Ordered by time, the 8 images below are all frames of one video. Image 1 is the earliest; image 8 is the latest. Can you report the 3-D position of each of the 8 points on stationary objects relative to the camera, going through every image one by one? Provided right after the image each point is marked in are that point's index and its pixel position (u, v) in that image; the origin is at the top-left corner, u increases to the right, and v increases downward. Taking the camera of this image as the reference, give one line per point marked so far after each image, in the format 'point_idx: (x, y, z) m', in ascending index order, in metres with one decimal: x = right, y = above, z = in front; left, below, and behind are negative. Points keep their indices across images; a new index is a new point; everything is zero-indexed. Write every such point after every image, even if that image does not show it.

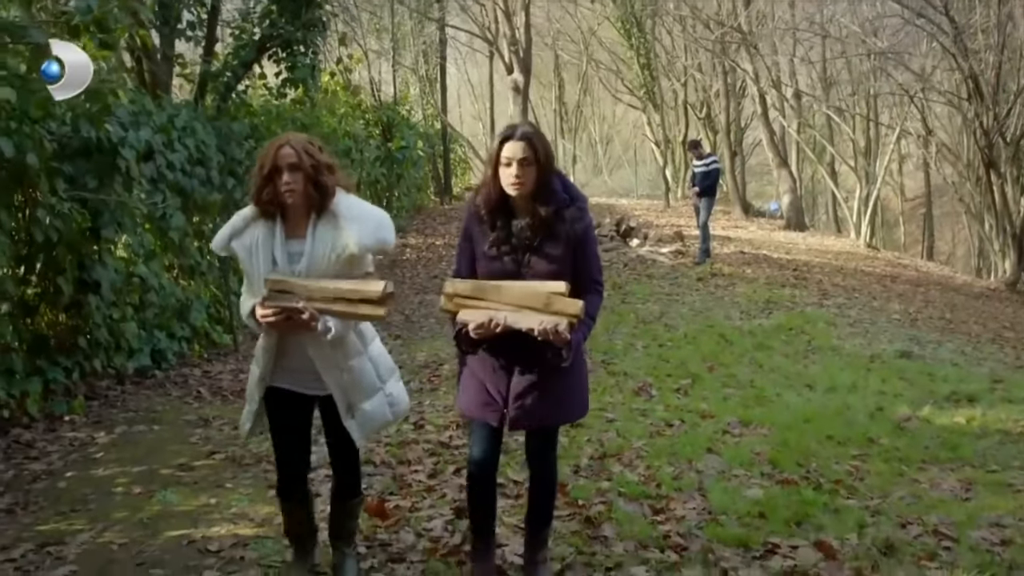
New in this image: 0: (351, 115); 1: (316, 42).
0: (-2.3, +2.5, +16.1) m
1: (-2.2, +2.7, +12.5) m
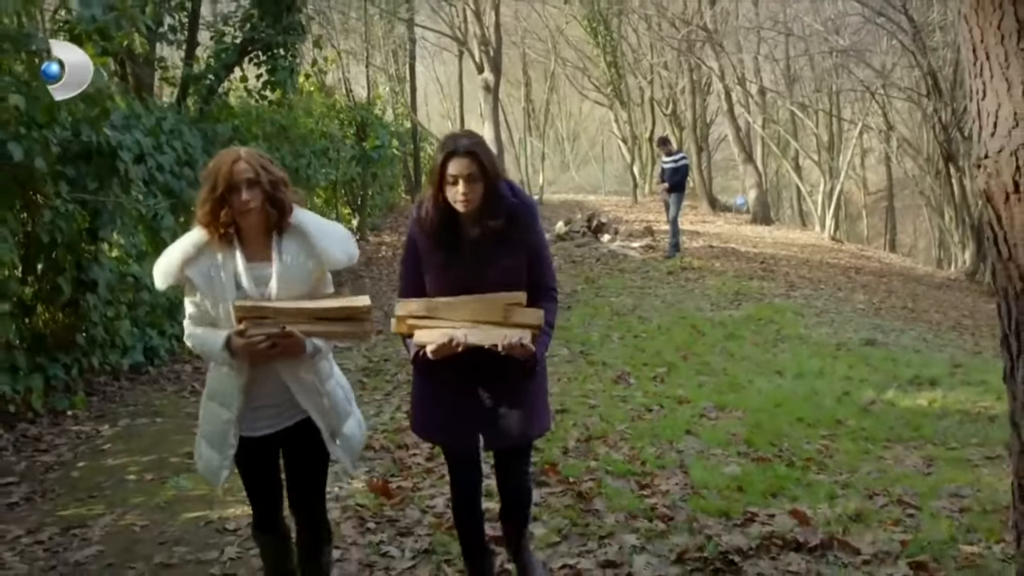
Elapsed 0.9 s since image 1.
0: (-2.7, +2.5, +16.4) m
1: (-2.5, +2.8, +12.8) m
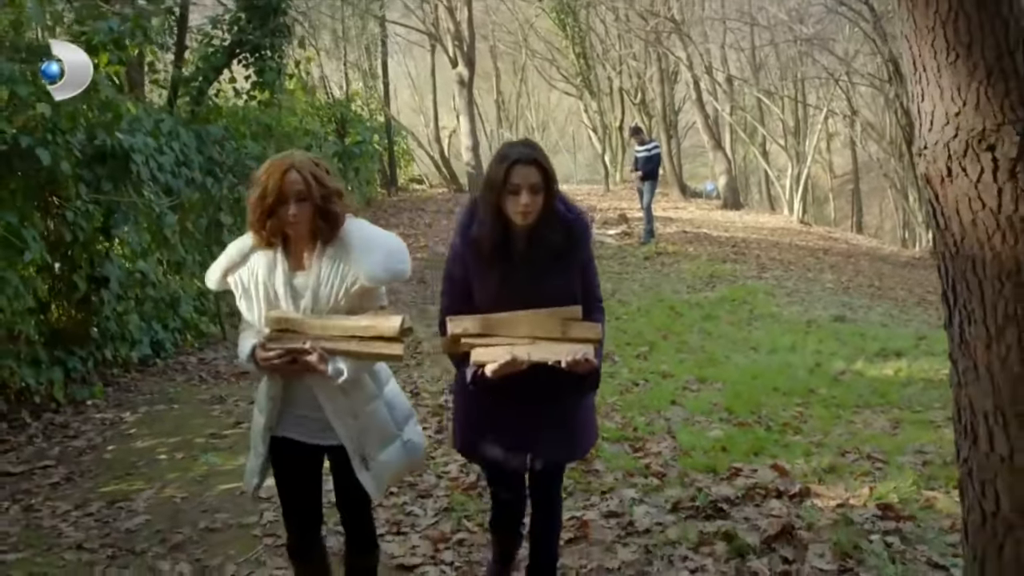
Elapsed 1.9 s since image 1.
0: (-3.0, +2.6, +16.8) m
1: (-2.7, +2.9, +13.2) m
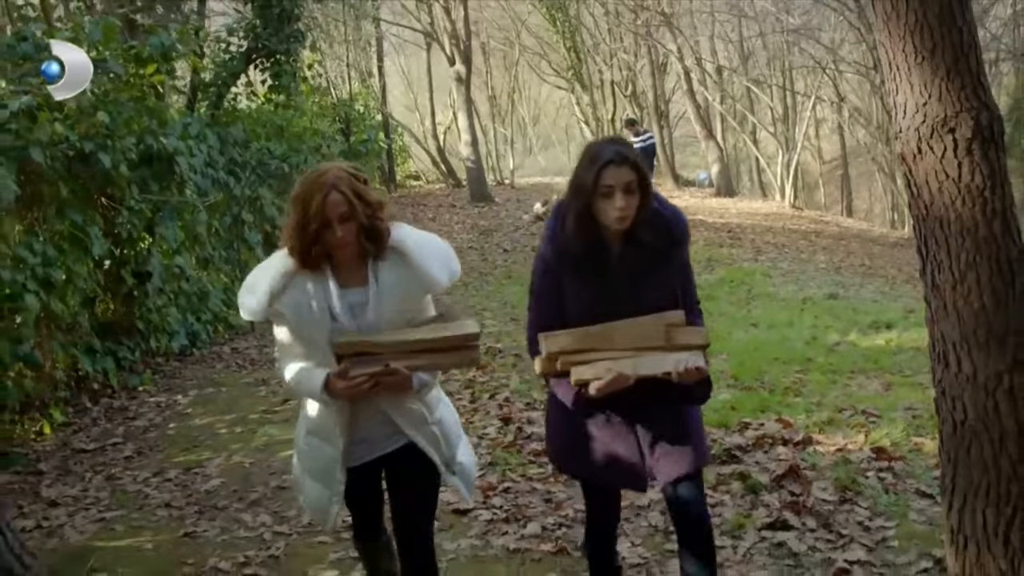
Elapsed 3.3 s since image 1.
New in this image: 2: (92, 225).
0: (-3.0, +2.7, +17.4) m
1: (-2.7, +2.9, +13.9) m
2: (-2.9, +0.4, +7.7) m
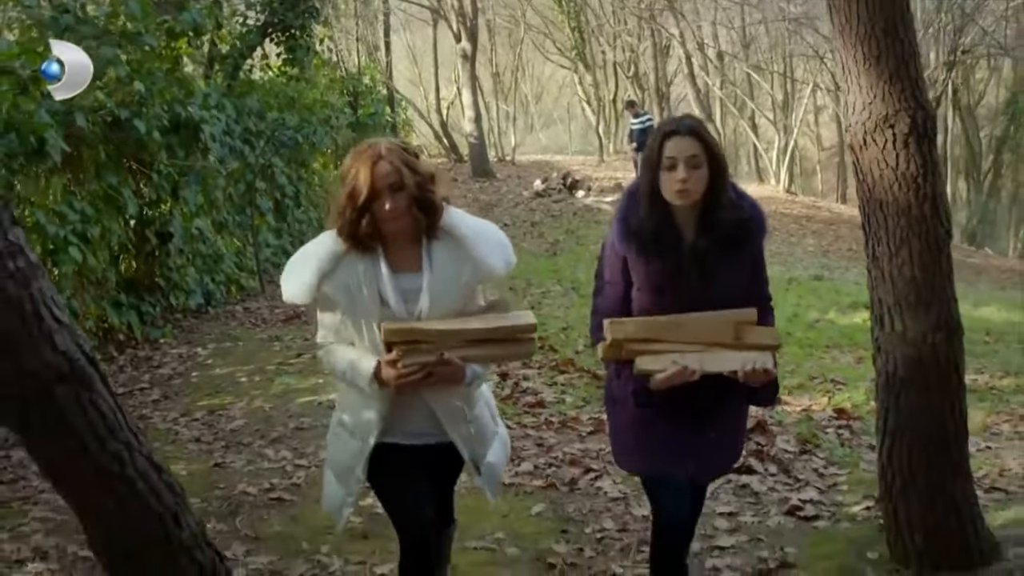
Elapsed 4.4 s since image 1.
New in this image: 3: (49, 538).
0: (-2.9, +3.2, +18.0) m
1: (-2.6, +3.4, +14.4) m
2: (-2.9, +0.7, +8.3) m
3: (-2.0, -1.1, +4.8) m
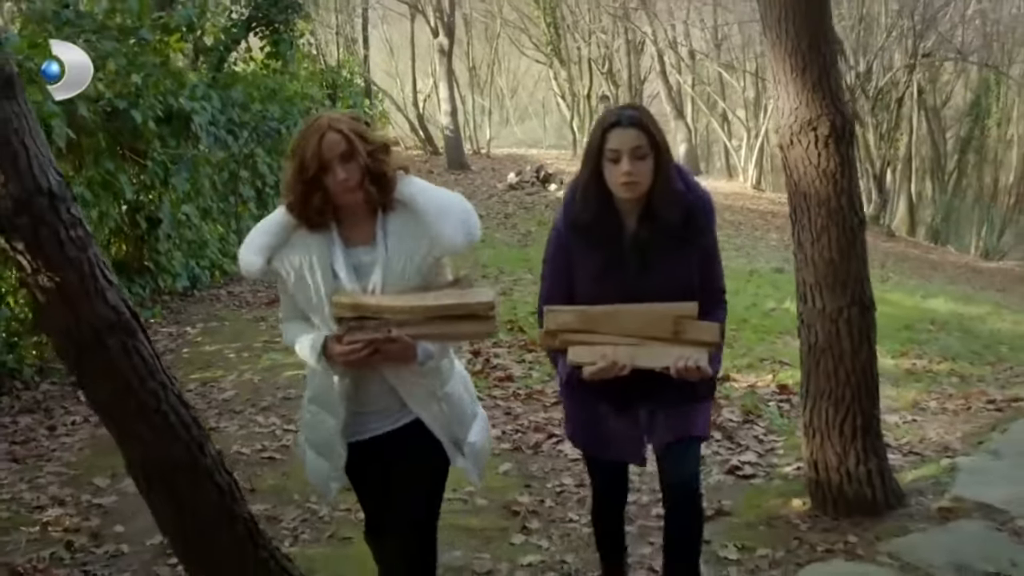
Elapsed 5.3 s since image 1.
0: (-3.3, +3.4, +18.4) m
1: (-2.9, +3.6, +14.9) m
2: (-3.1, +0.9, +8.8) m
3: (-2.1, -0.9, +5.3) m
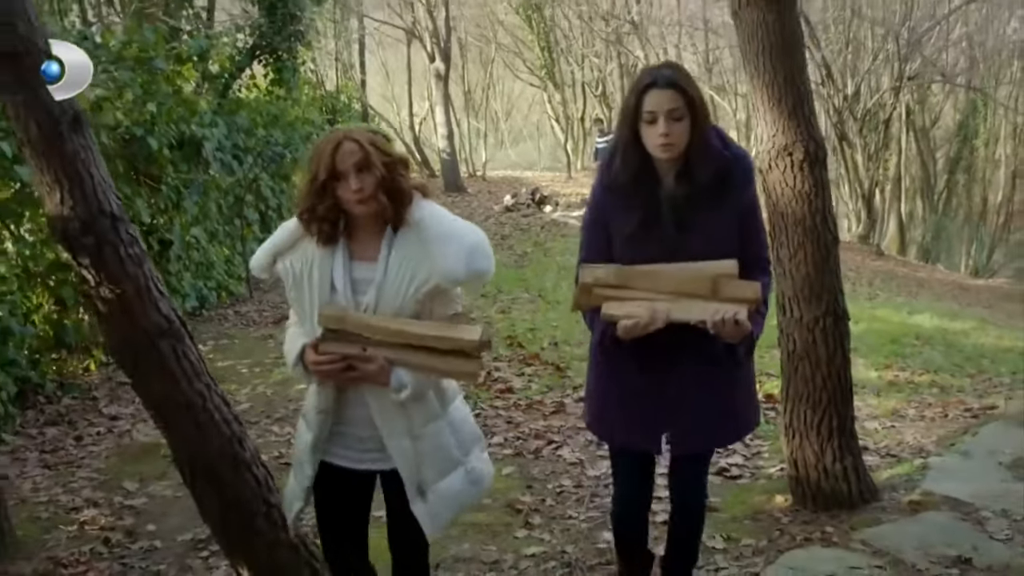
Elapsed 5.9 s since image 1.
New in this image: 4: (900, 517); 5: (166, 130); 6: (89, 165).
0: (-3.4, +3.1, +18.9) m
1: (-3.0, +3.3, +15.3) m
2: (-3.1, +0.7, +9.2) m
3: (-2.1, -1.0, +5.7) m
4: (+1.7, -1.0, +4.8) m
5: (-2.9, +1.3, +9.4) m
6: (-1.3, +0.4, +3.4) m
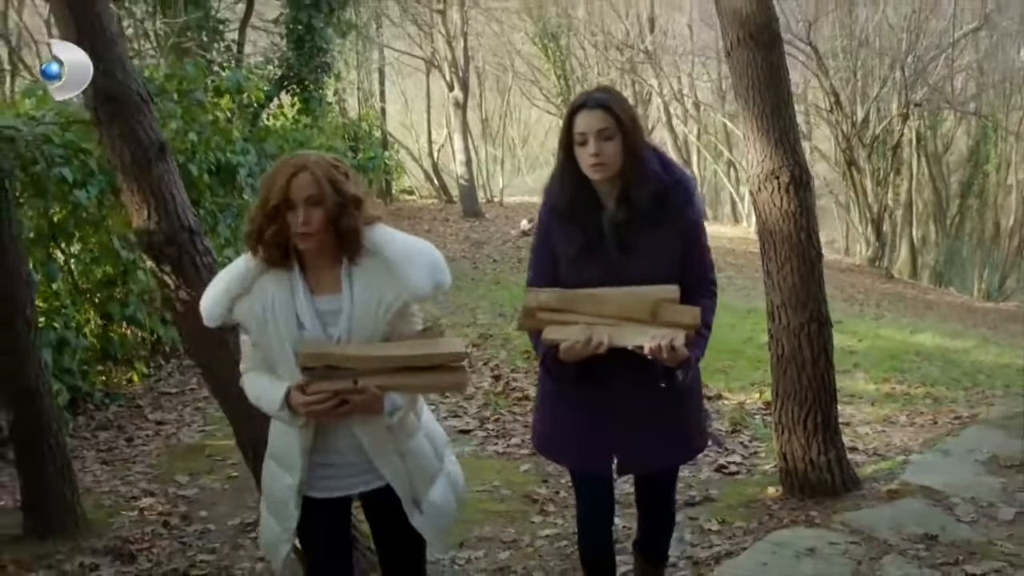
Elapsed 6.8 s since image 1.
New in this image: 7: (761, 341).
0: (-3.1, +2.7, +19.6) m
1: (-2.7, +3.0, +16.0) m
2: (-2.9, +0.6, +9.8) m
3: (-2.0, -1.1, +6.3) m
4: (+1.7, -1.0, +5.3) m
5: (-2.7, +1.2, +10.1) m
6: (-1.2, +0.4, +4.0) m
7: (+2.7, -0.6, +12.4) m
